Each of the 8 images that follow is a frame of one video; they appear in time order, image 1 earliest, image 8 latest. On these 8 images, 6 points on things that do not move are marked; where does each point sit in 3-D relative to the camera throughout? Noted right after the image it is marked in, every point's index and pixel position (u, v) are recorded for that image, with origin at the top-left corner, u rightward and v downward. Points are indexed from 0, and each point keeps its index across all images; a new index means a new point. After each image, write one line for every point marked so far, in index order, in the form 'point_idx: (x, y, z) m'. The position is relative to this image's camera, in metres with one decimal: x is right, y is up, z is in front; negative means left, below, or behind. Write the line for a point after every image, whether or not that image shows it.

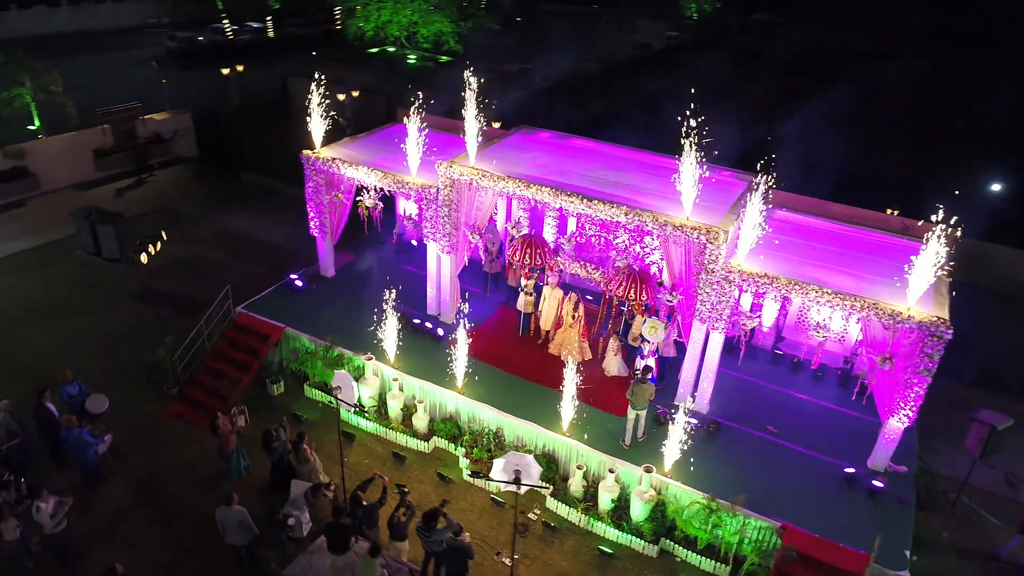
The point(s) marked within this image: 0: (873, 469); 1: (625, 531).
0: (+5.2, -2.6, +10.0) m
1: (+1.6, -3.4, +9.7) m
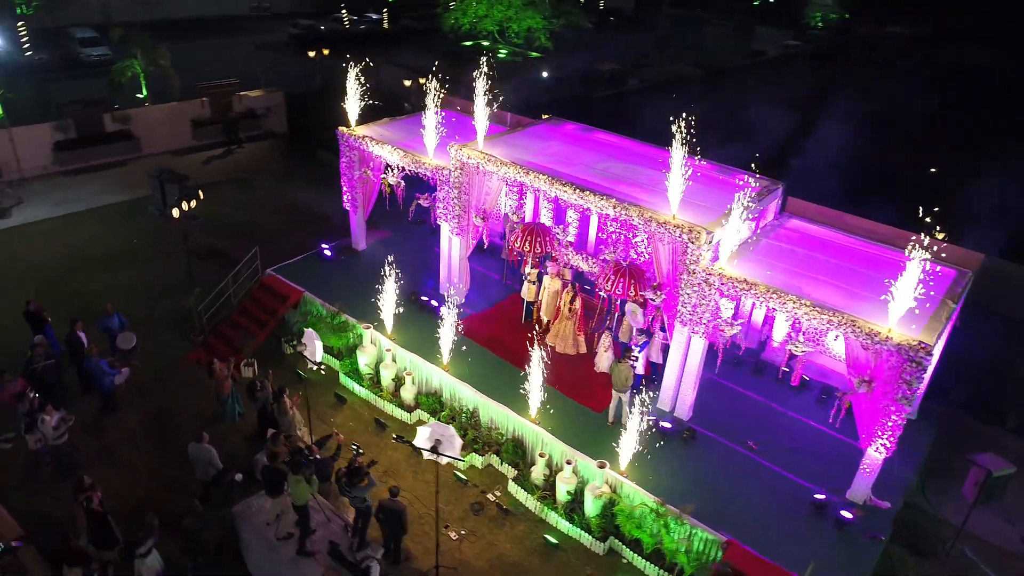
0: (+4.5, -2.8, +9.4) m
1: (+0.9, -3.2, +9.6) m
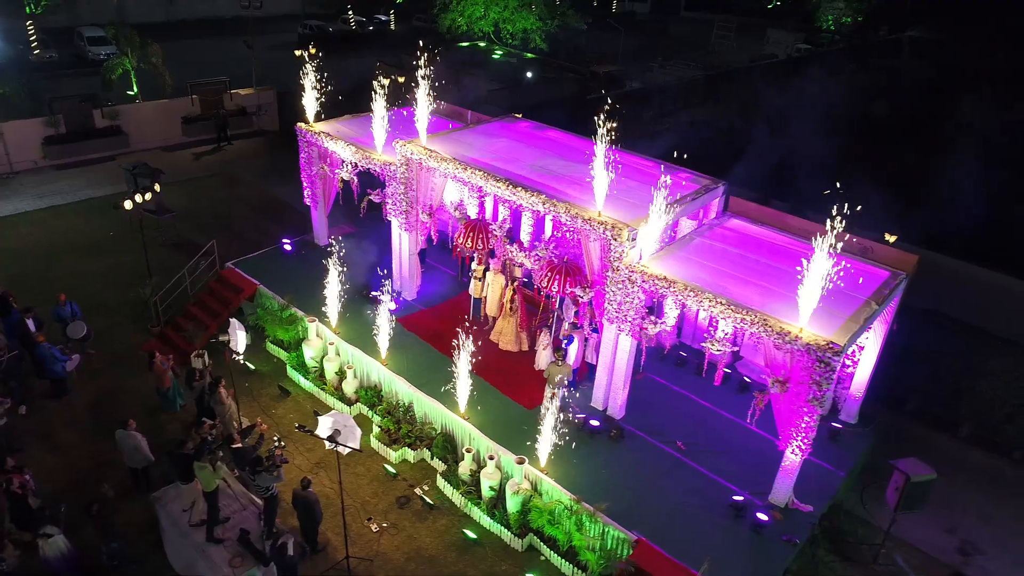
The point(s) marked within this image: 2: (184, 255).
0: (+3.4, -2.8, +9.2) m
1: (-0.2, -3.2, +9.6) m
2: (-7.5, +0.8, +15.8) m
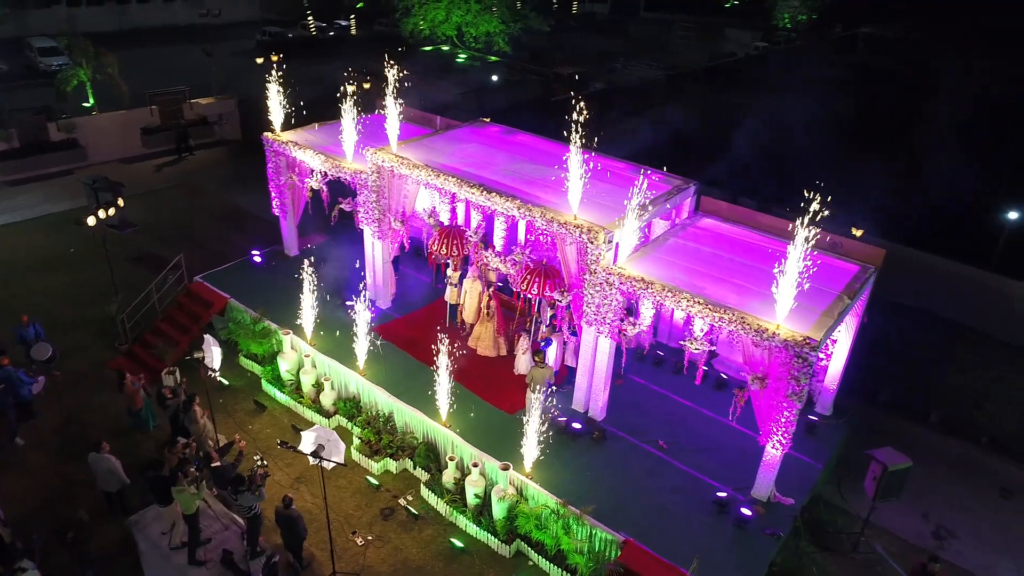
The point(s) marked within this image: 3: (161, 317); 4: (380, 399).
0: (+3.2, -2.8, +9.4) m
1: (-0.4, -3.3, +9.6) m
2: (-8.0, +0.4, +15.5) m
3: (-6.6, -0.6, +13.3) m
4: (-2.1, -1.8, +11.0) m
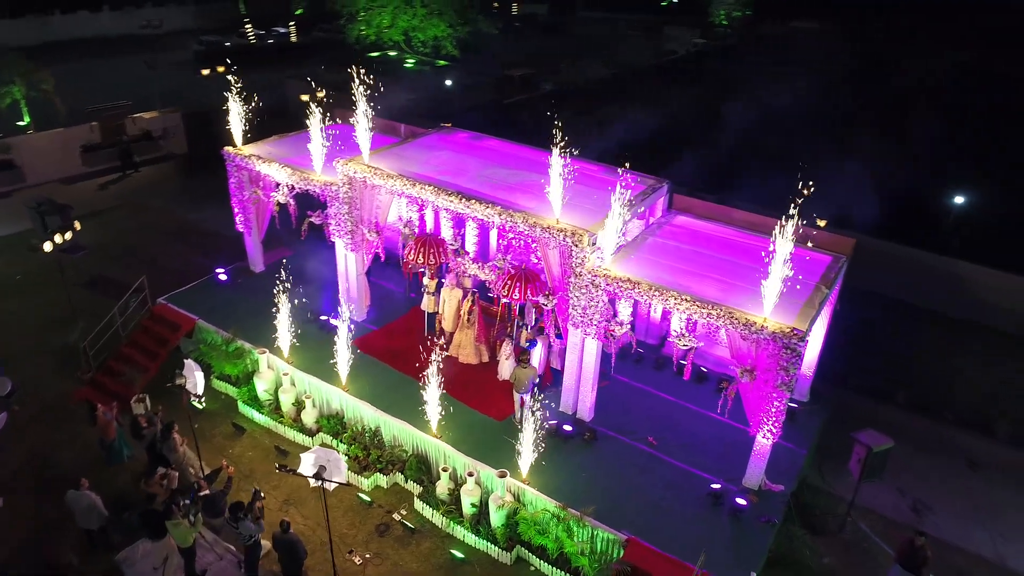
0: (+3.2, -2.7, +9.6) m
1: (-0.4, -3.4, +9.5) m
2: (-8.6, -0.1, +14.8) m
3: (-7.0, -1.0, +12.7) m
4: (-2.3, -2.0, +10.9) m
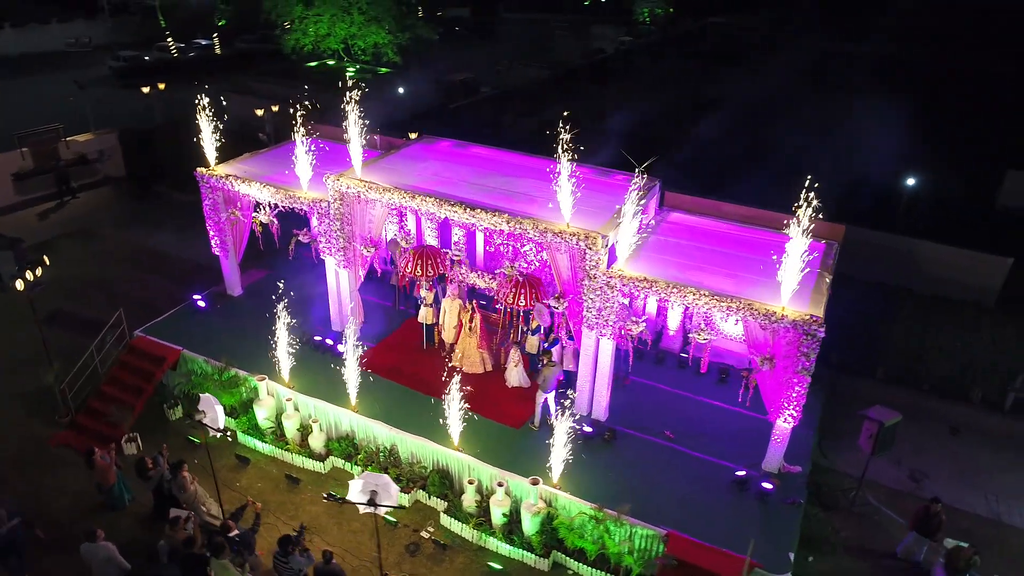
0: (+3.6, -2.6, +9.9) m
1: (0.0, -3.5, +9.5) m
2: (-8.9, -0.8, +14.0) m
3: (-7.0, -1.6, +12.0) m
4: (-2.0, -2.2, +10.6) m
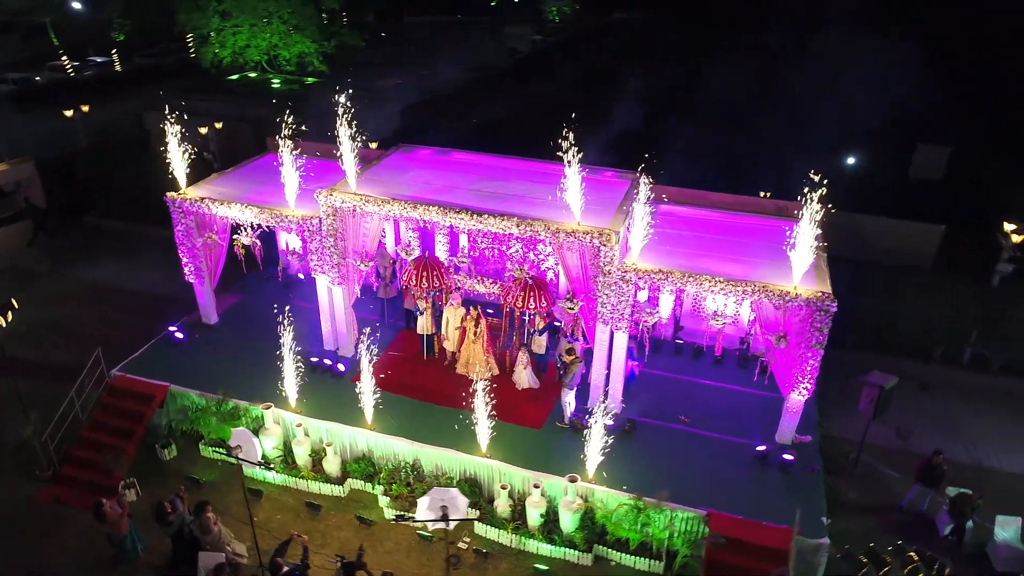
0: (+4.0, -2.3, +10.4) m
1: (+0.6, -3.5, +9.6) m
2: (-9.0, -1.6, +12.9) m
3: (-6.8, -2.2, +11.2) m
4: (-1.6, -2.4, +10.5) m
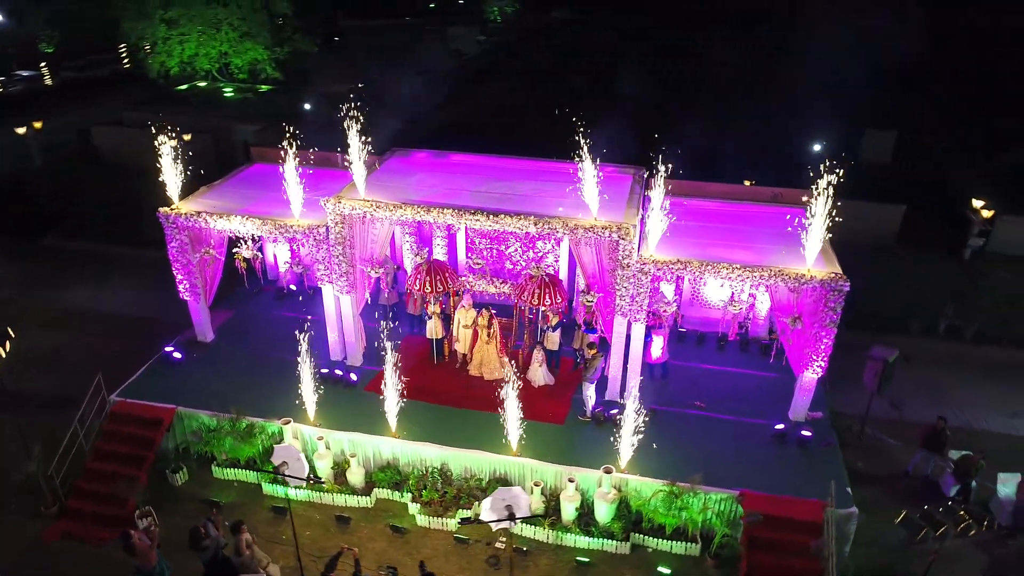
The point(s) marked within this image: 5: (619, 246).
0: (+4.4, -2.1, +10.8) m
1: (+1.2, -3.4, +9.7) m
2: (-8.7, -2.1, +12.3) m
3: (-6.4, -2.6, +10.8) m
4: (-1.2, -2.5, +10.4) m
5: (+1.5, +0.6, +10.0) m
